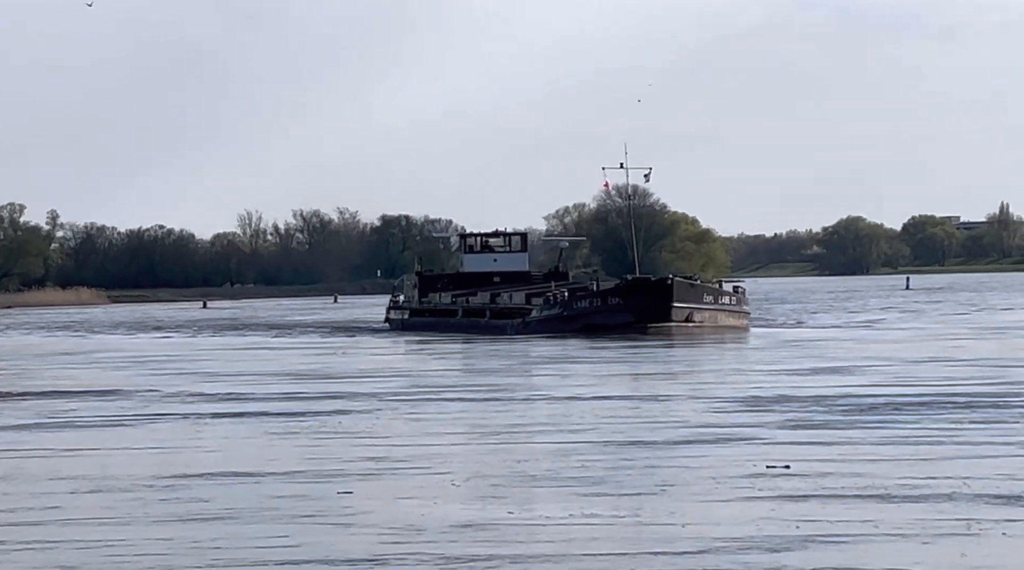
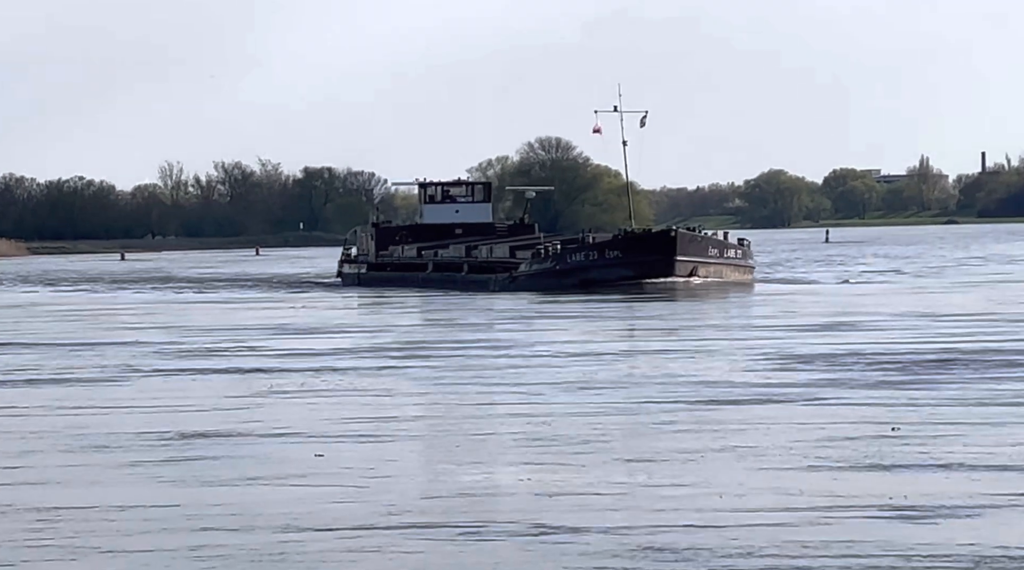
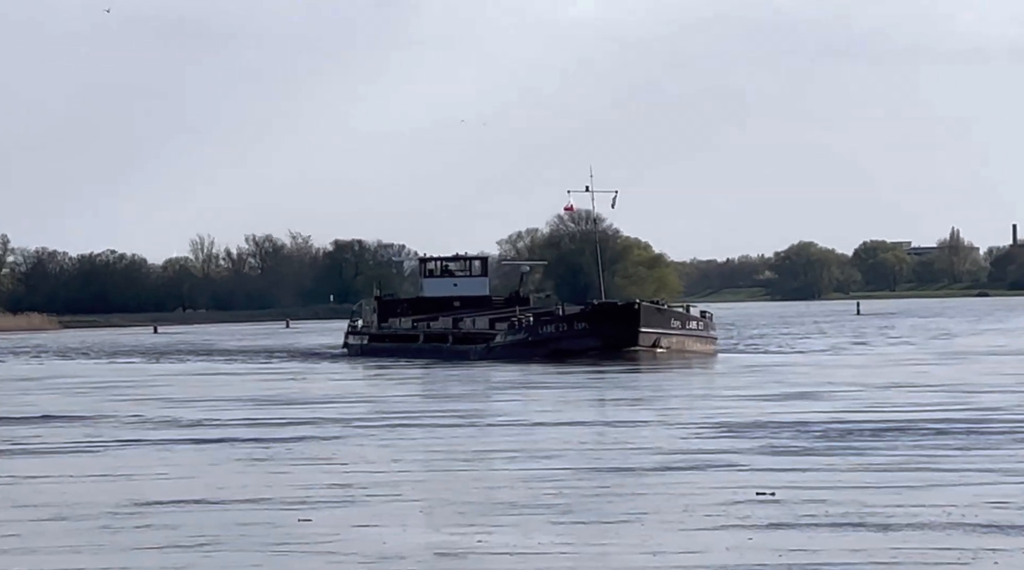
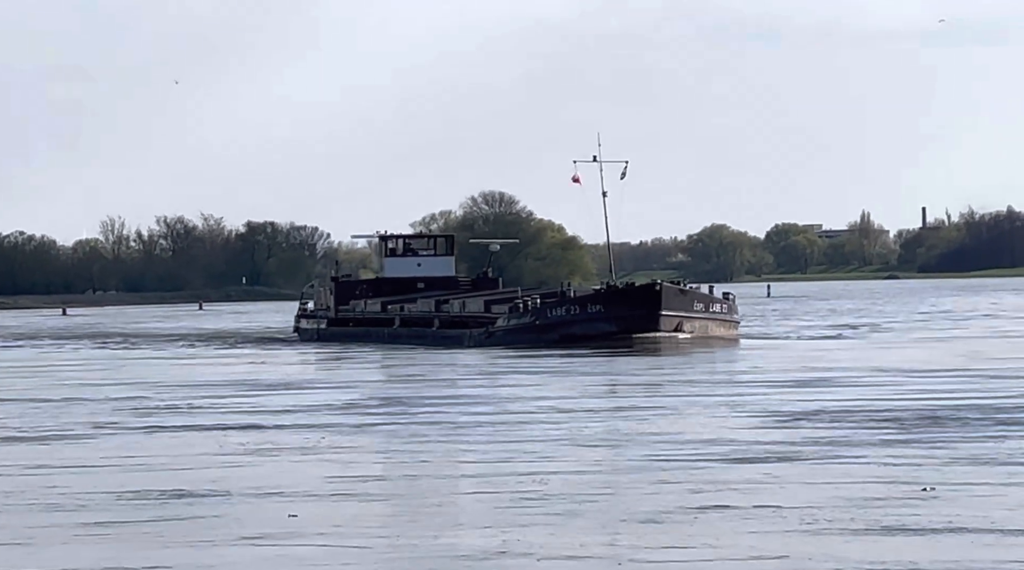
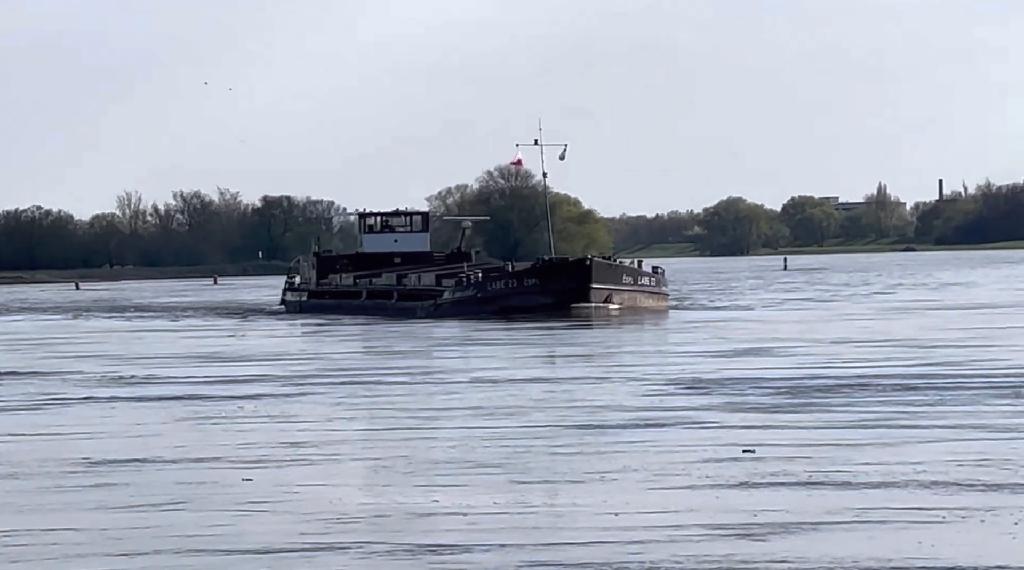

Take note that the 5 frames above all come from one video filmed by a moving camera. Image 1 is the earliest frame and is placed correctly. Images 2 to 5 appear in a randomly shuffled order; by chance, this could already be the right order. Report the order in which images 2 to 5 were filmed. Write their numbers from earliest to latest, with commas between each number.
3, 5, 2, 4
